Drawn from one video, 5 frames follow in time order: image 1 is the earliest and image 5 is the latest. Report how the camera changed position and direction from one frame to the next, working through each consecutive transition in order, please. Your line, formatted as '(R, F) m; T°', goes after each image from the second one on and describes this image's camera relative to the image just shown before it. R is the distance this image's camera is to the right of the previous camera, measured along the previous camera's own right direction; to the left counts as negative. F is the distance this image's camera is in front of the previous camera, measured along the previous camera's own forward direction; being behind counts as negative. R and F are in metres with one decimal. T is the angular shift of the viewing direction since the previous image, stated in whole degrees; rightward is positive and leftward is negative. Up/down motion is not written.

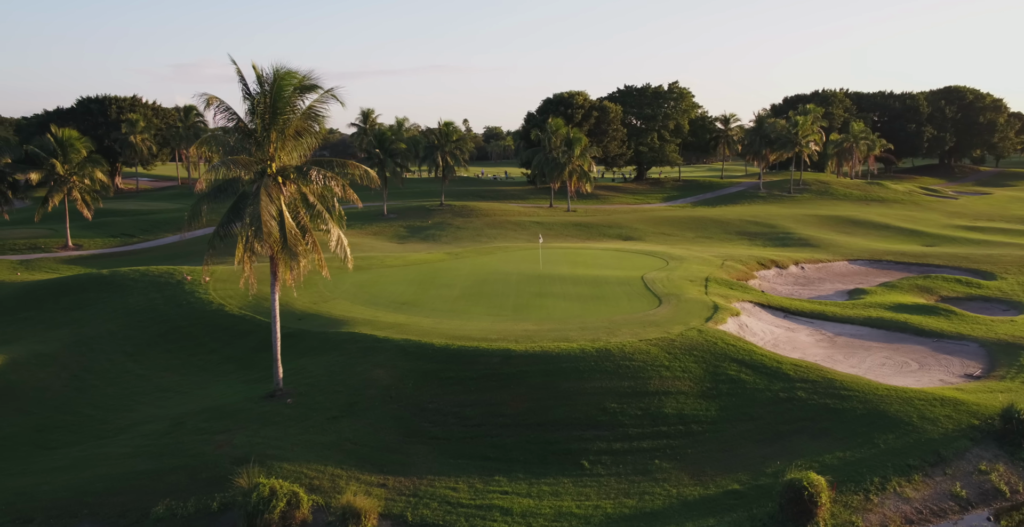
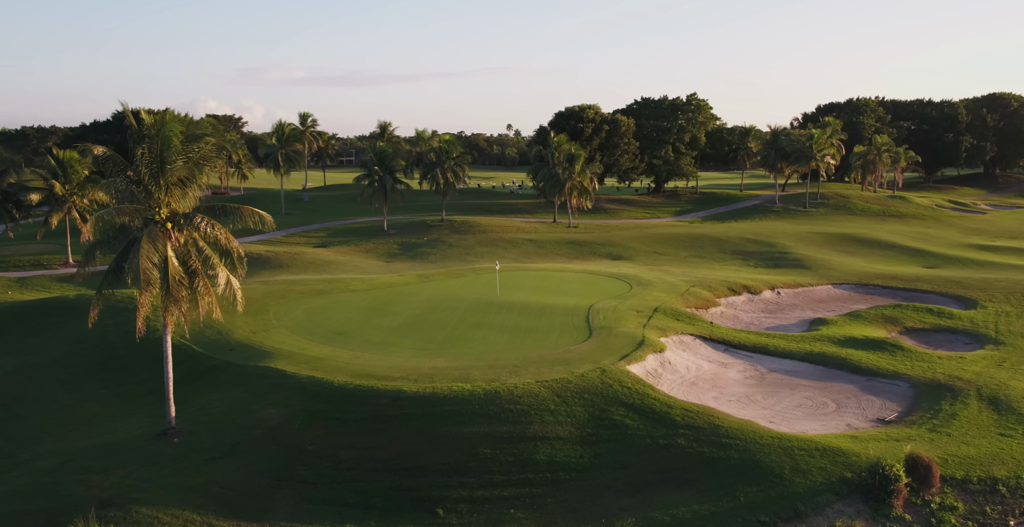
(+3.4, -0.2) m; -3°
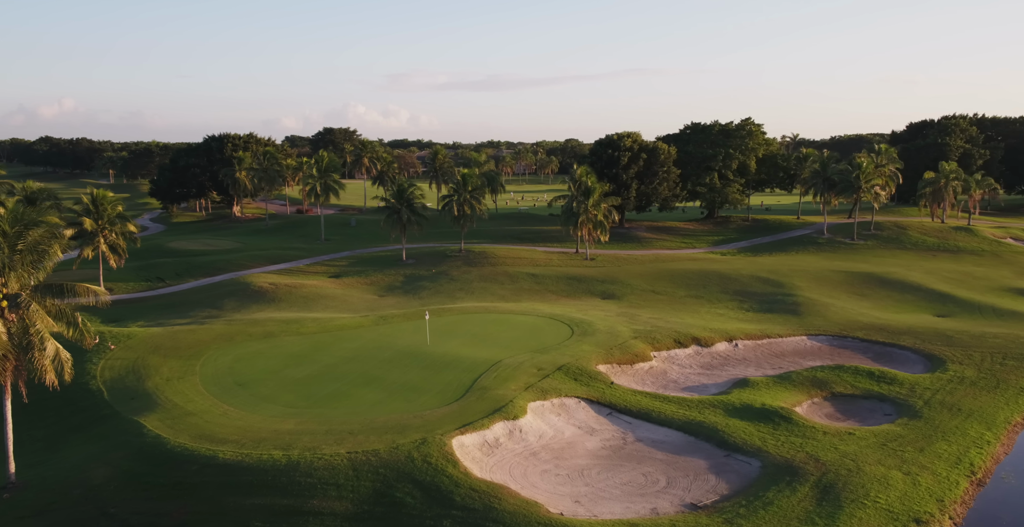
(+7.3, -0.5) m; -8°
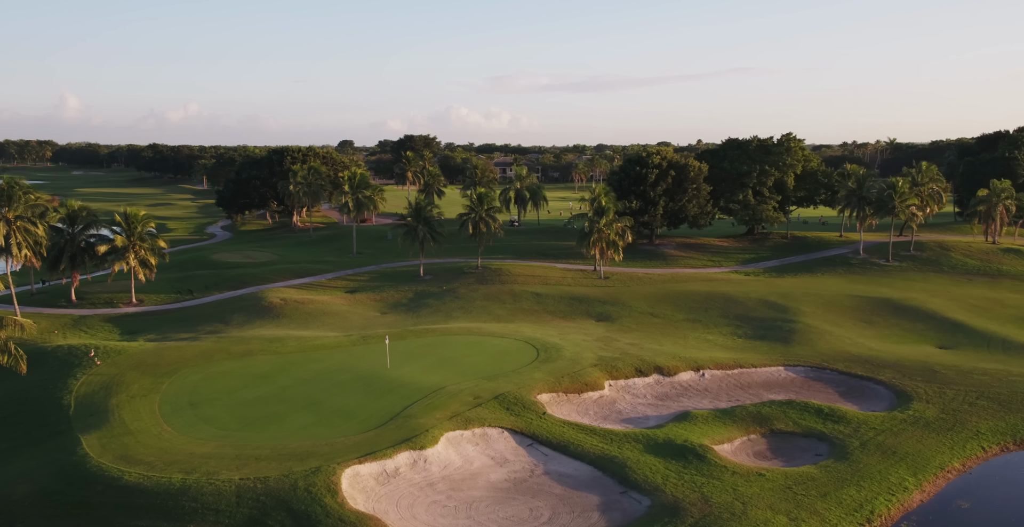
(+5.2, -0.8) m; -6°
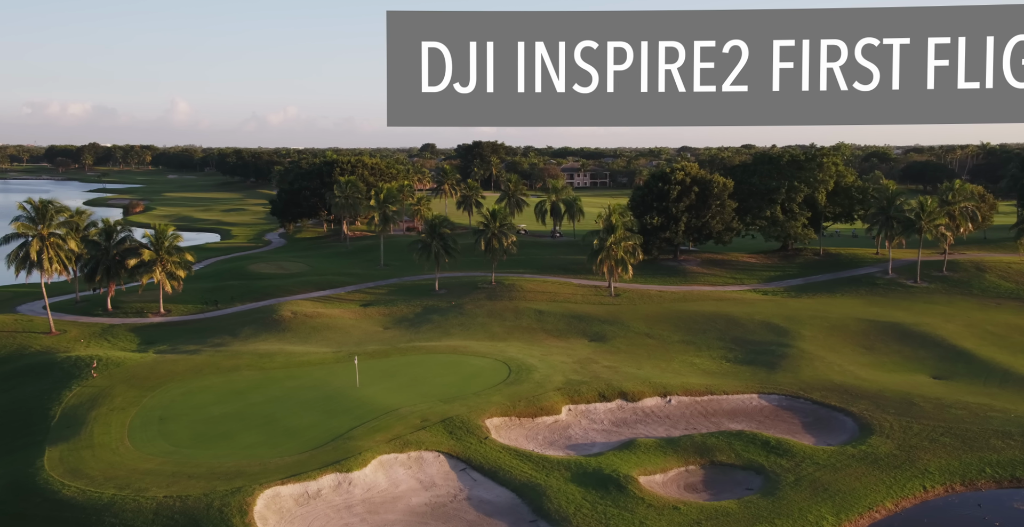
(+4.7, -0.9) m; -5°
